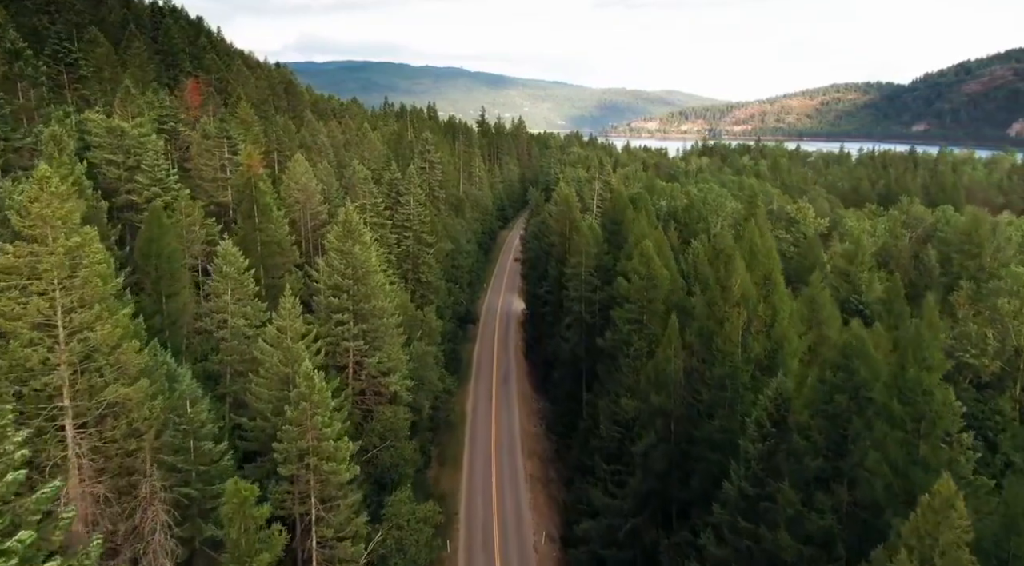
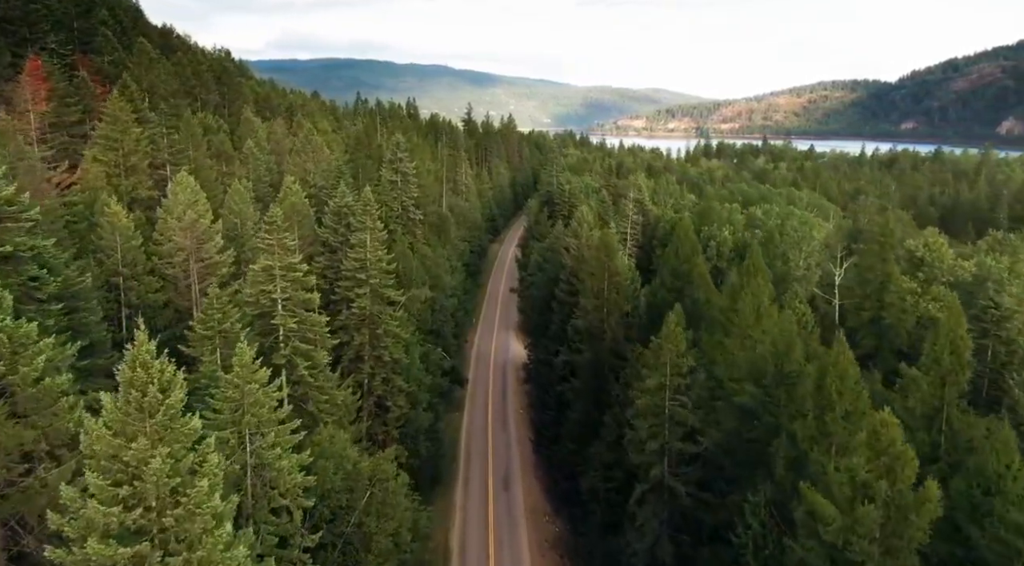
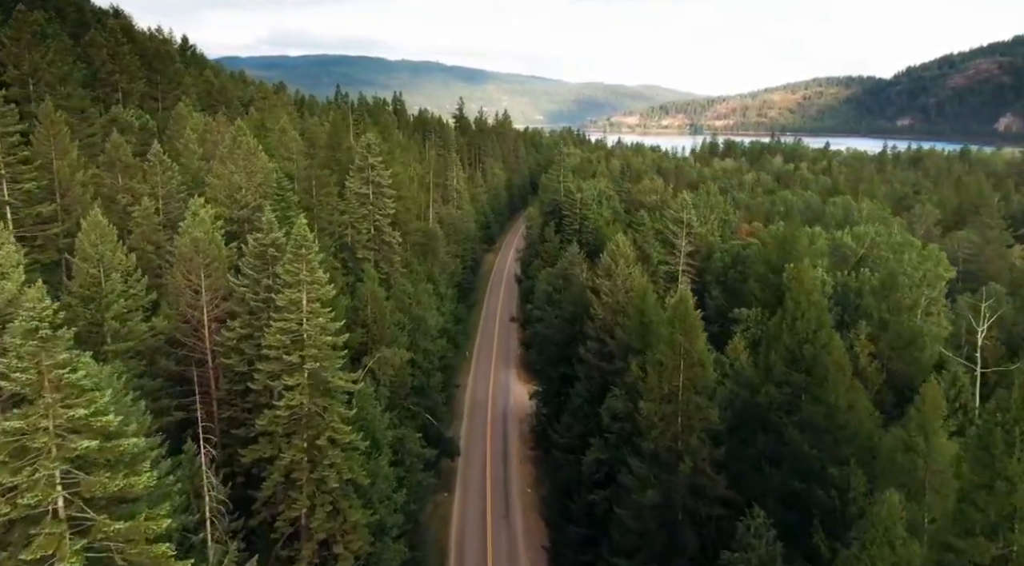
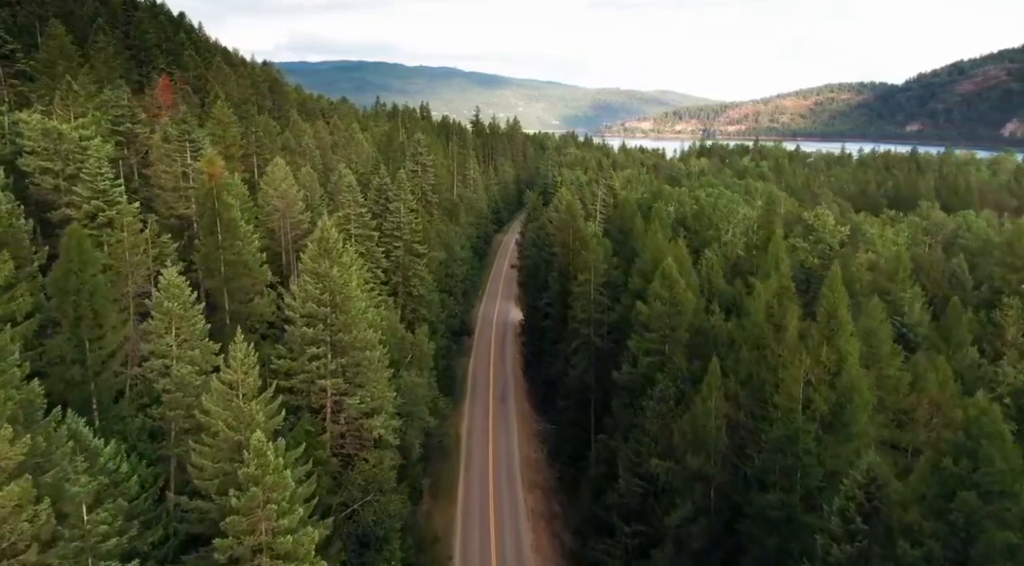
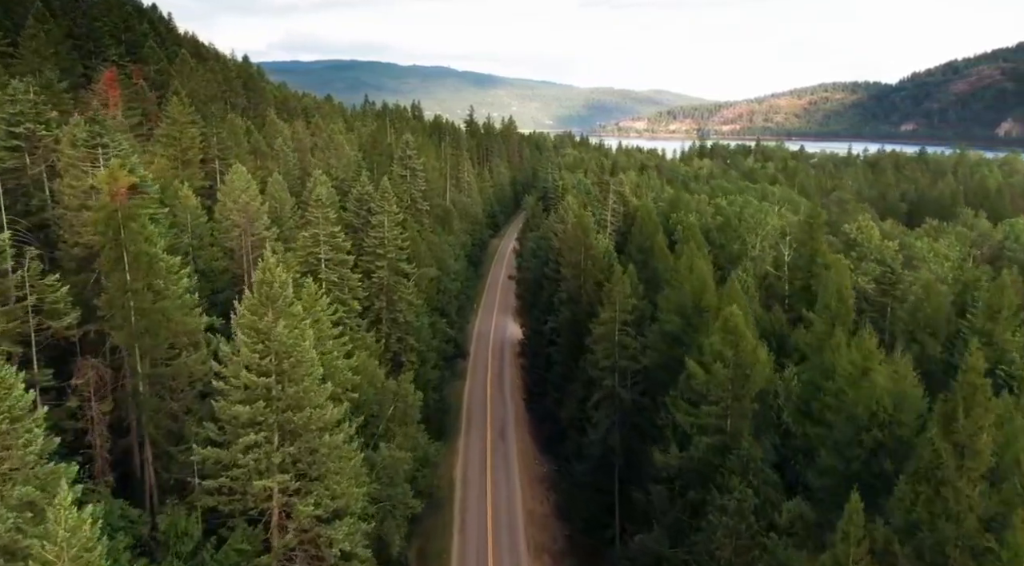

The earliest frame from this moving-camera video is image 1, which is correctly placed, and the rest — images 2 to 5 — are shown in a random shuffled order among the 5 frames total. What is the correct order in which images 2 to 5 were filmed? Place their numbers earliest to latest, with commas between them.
4, 5, 2, 3
